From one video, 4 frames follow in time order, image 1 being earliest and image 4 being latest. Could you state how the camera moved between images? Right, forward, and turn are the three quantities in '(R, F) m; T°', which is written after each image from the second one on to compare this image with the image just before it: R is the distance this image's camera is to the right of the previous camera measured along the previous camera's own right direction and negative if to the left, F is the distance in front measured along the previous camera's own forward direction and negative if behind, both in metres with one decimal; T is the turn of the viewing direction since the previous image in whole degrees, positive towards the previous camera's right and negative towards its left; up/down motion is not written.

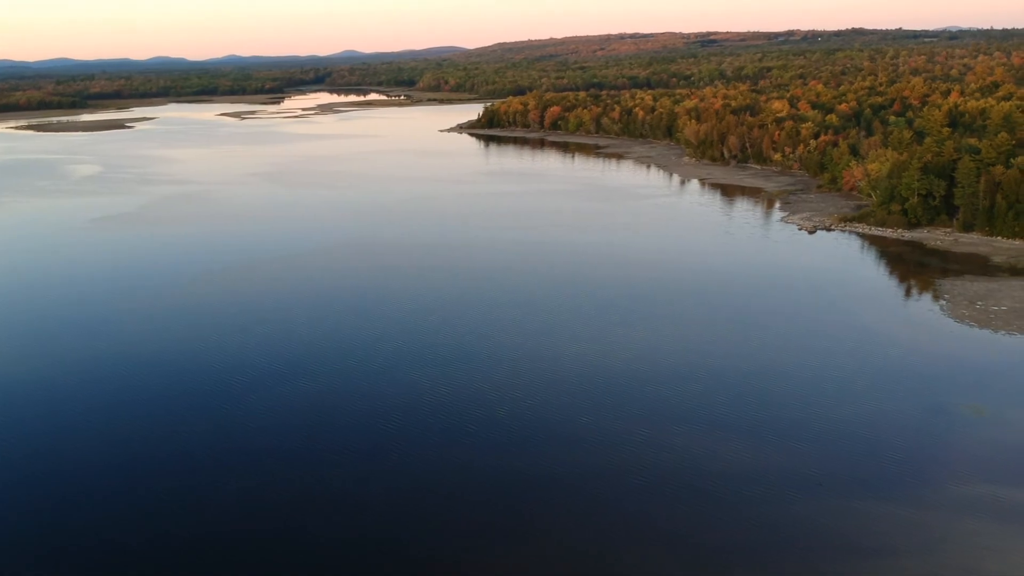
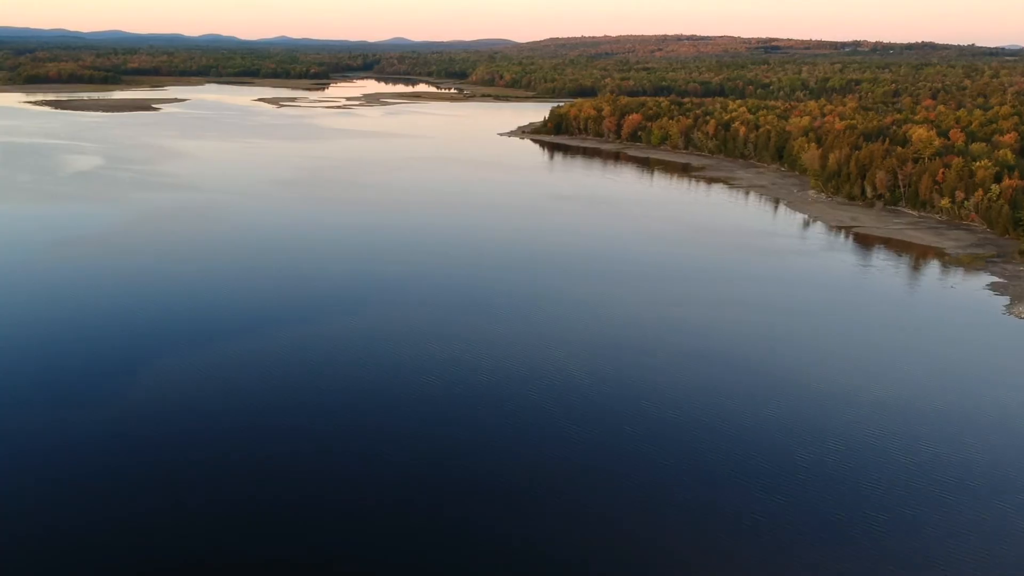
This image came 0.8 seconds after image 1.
(-0.7, +3.4) m; -2°
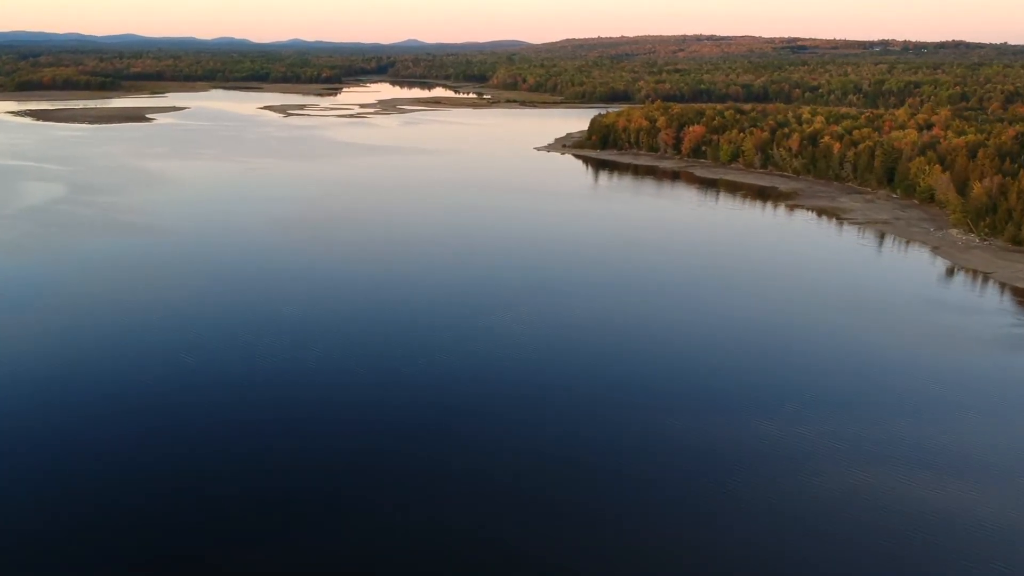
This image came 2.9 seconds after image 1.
(-0.6, +3.2) m; -1°
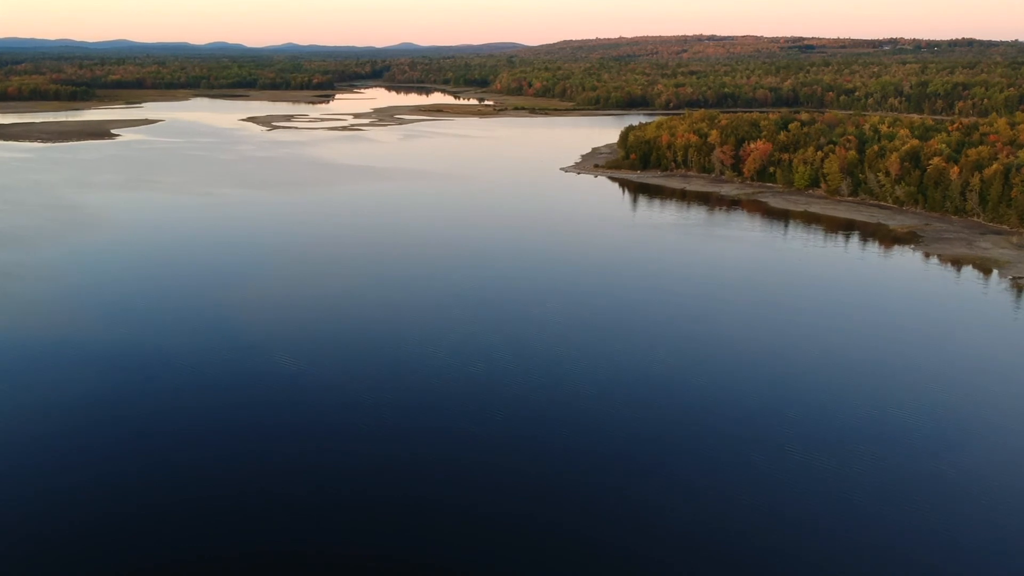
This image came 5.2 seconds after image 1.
(-0.5, +3.3) m; 0°
